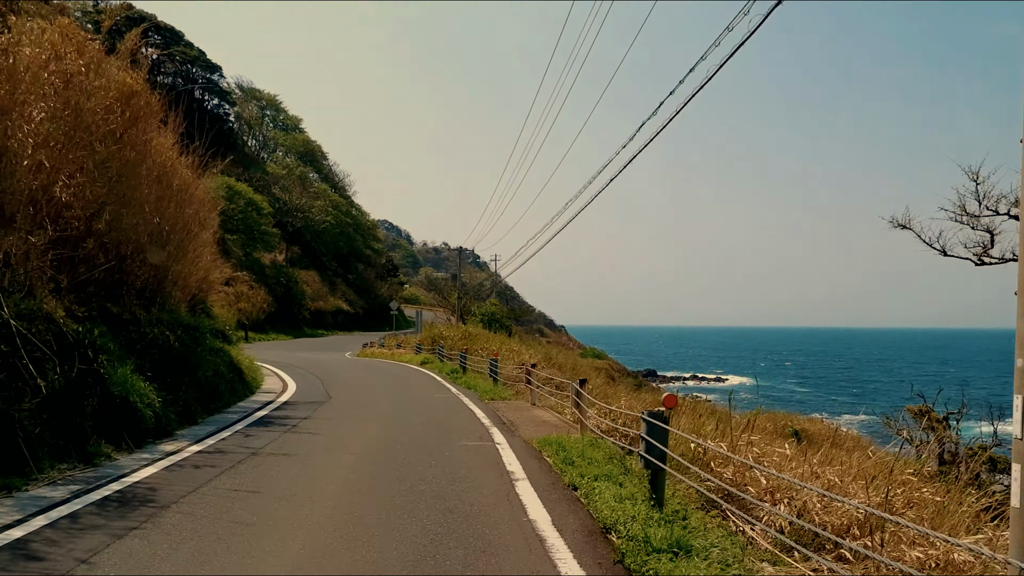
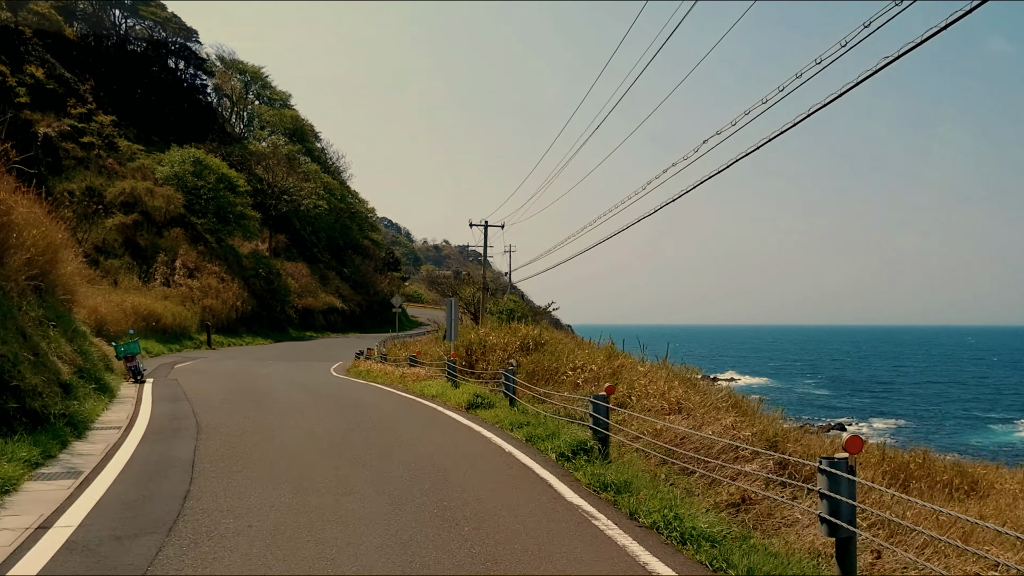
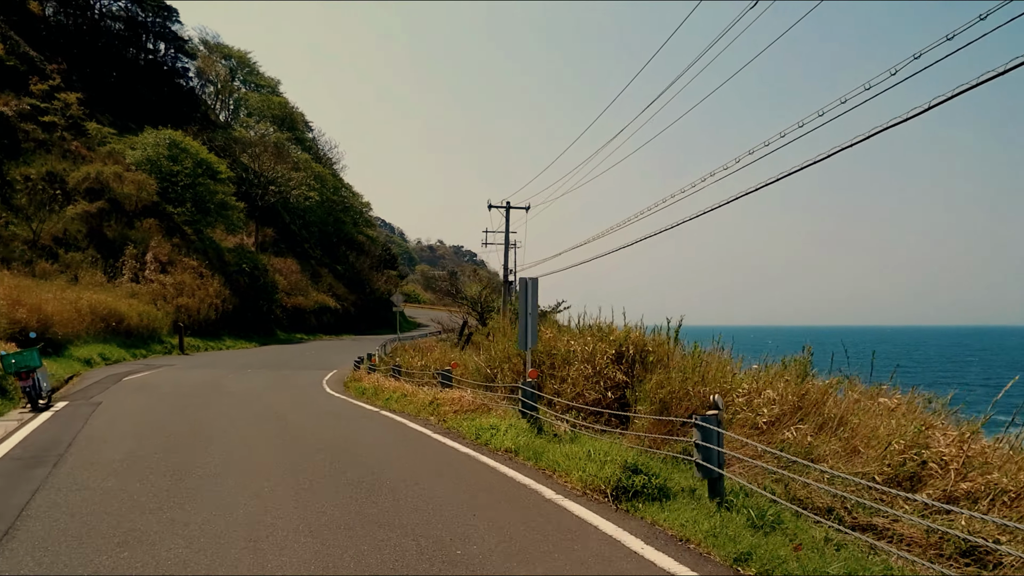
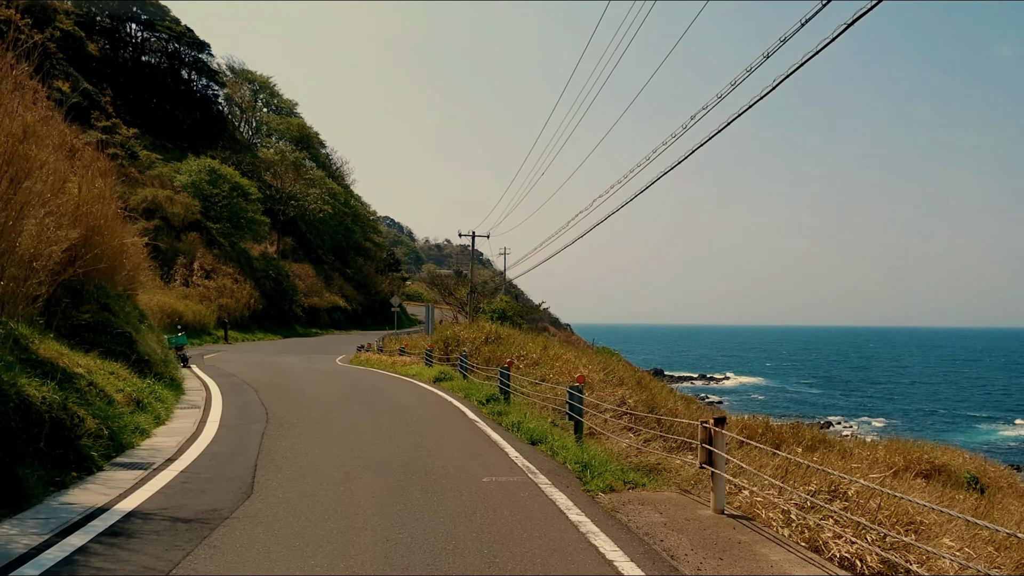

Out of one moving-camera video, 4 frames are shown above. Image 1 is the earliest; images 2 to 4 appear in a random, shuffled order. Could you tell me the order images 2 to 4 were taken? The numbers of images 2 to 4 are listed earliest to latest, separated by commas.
4, 2, 3
